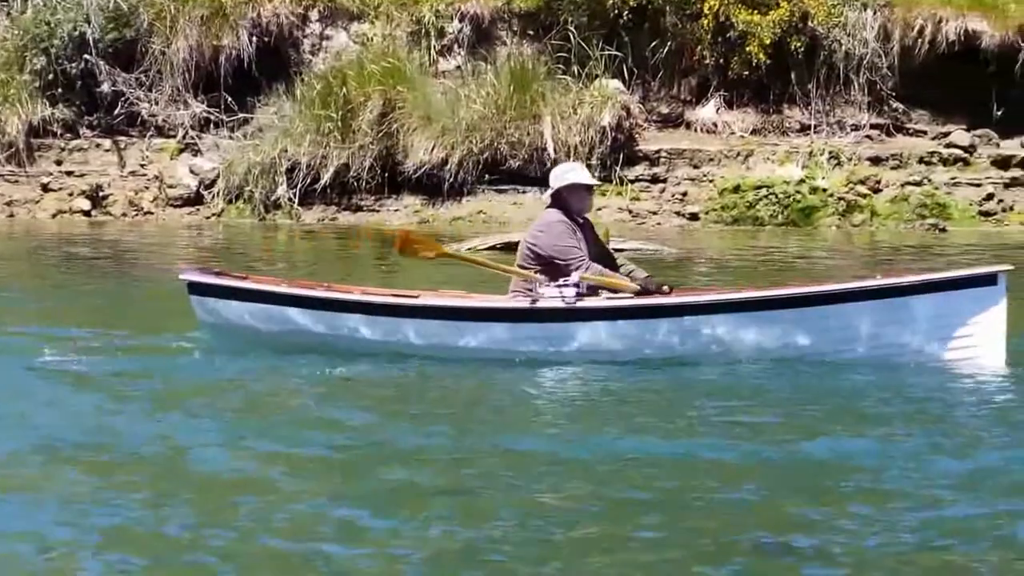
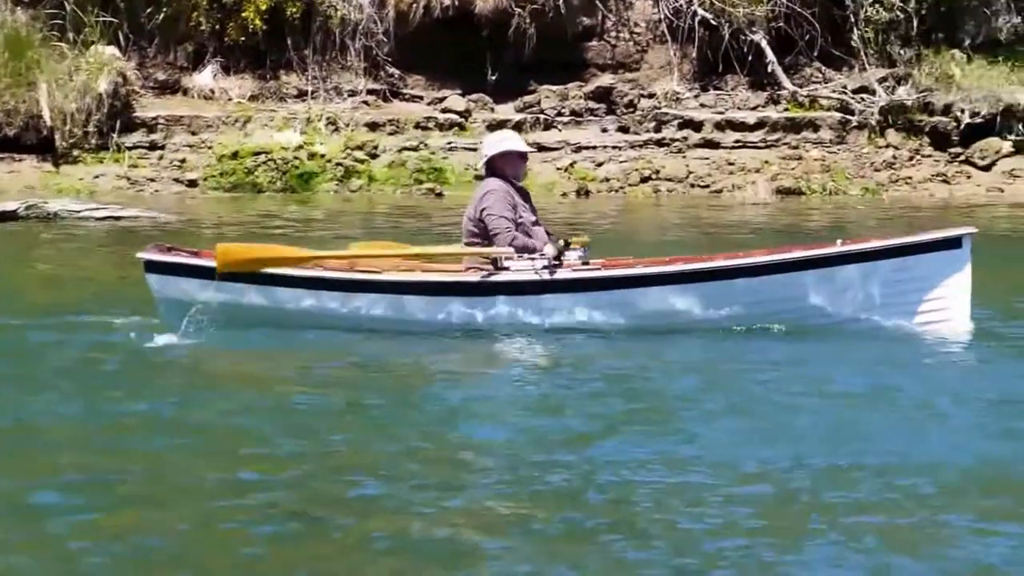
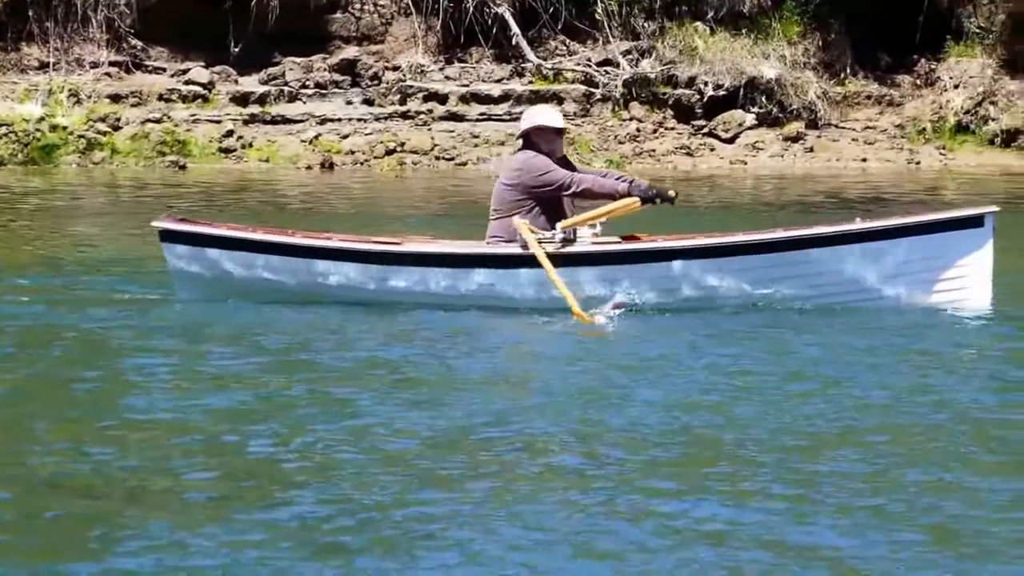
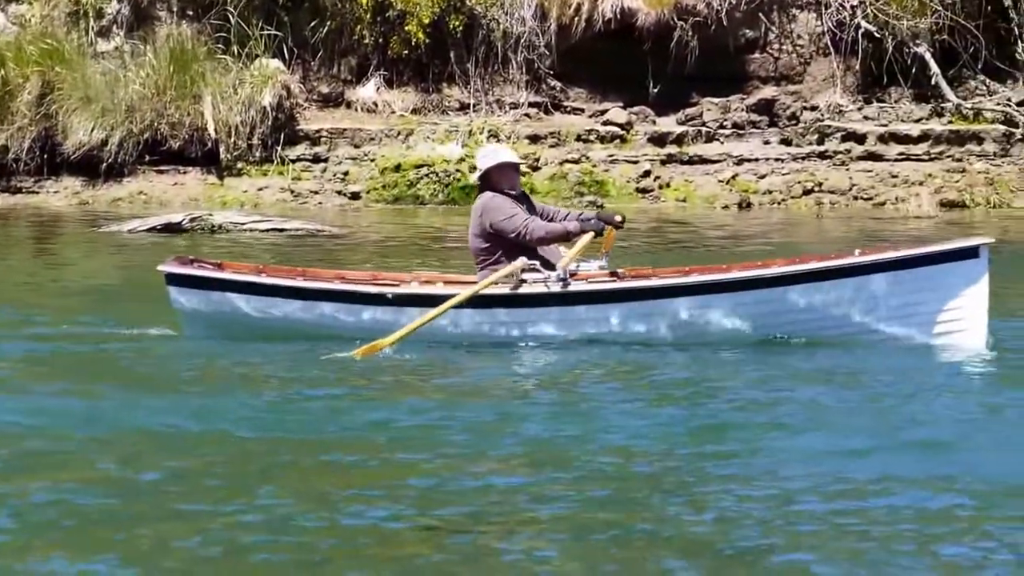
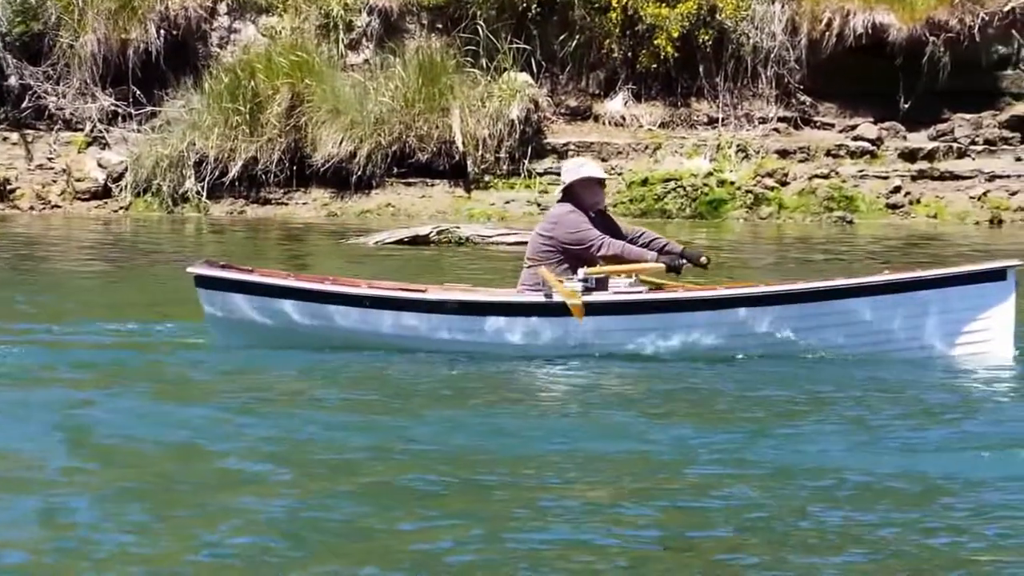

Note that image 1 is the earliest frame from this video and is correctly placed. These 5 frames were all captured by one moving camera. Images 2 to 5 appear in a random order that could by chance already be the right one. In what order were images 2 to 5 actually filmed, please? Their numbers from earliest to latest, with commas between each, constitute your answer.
5, 4, 2, 3
